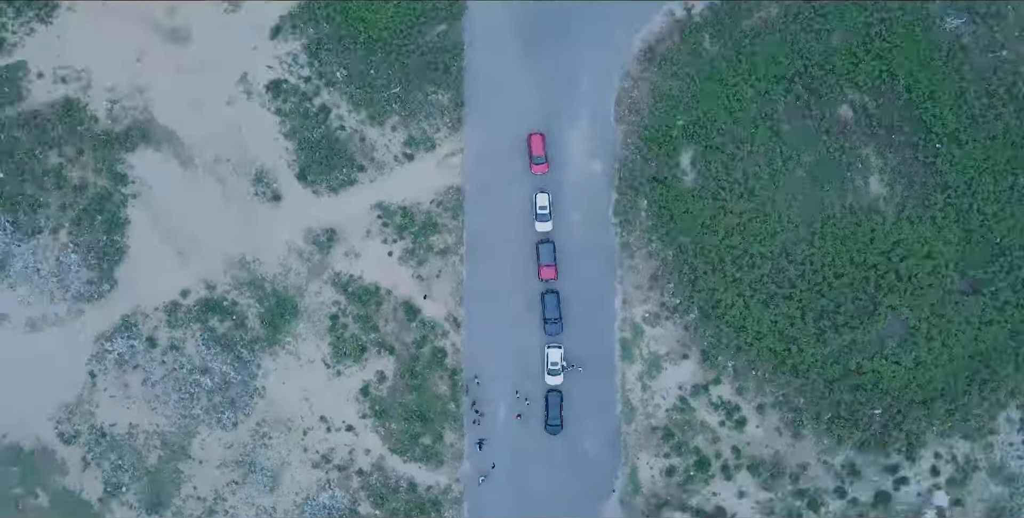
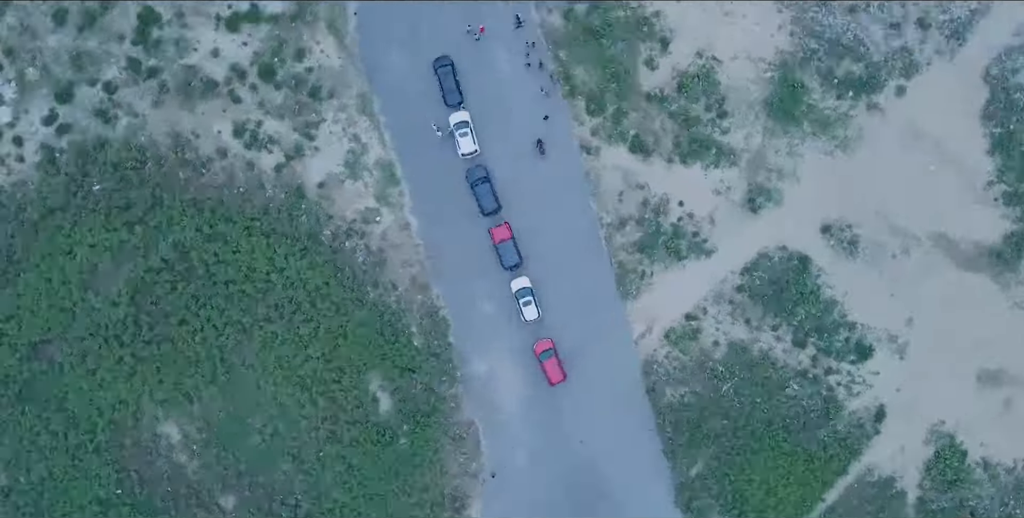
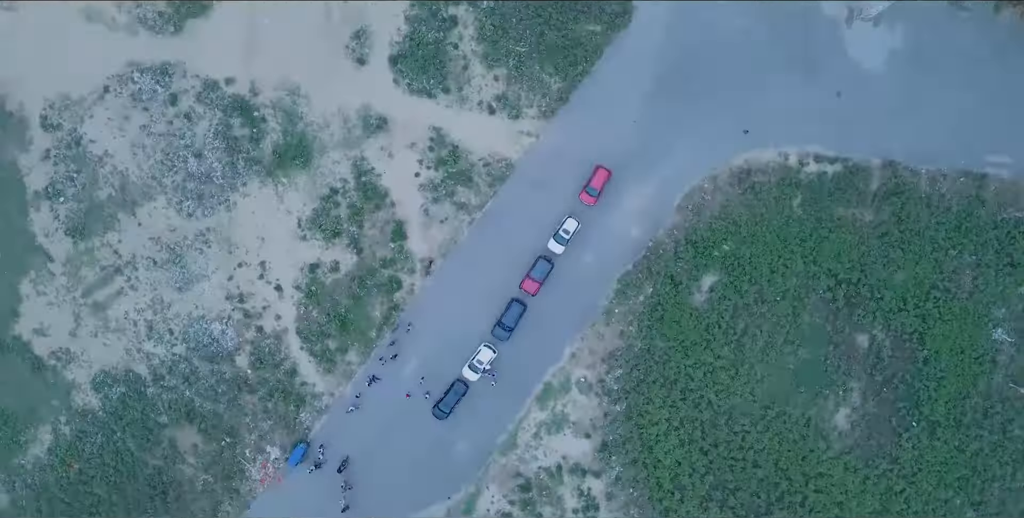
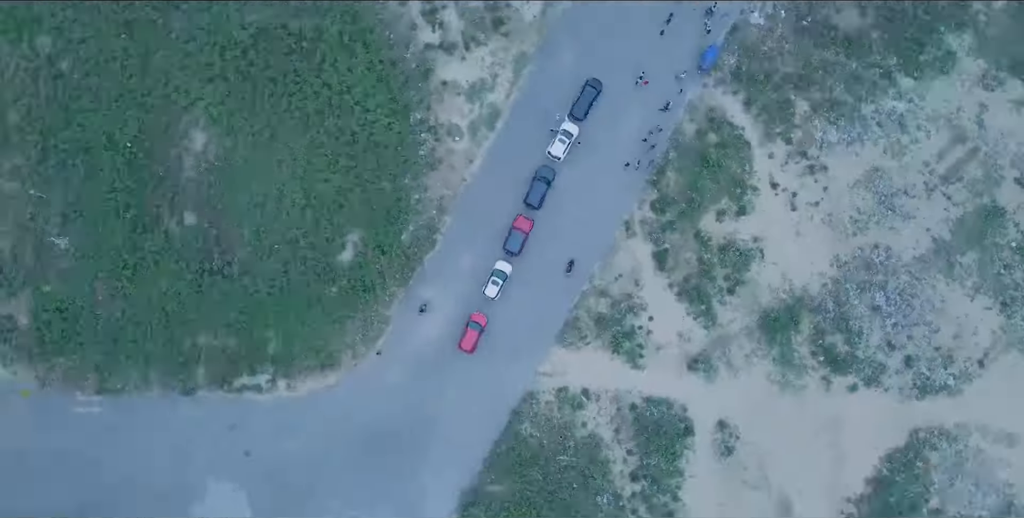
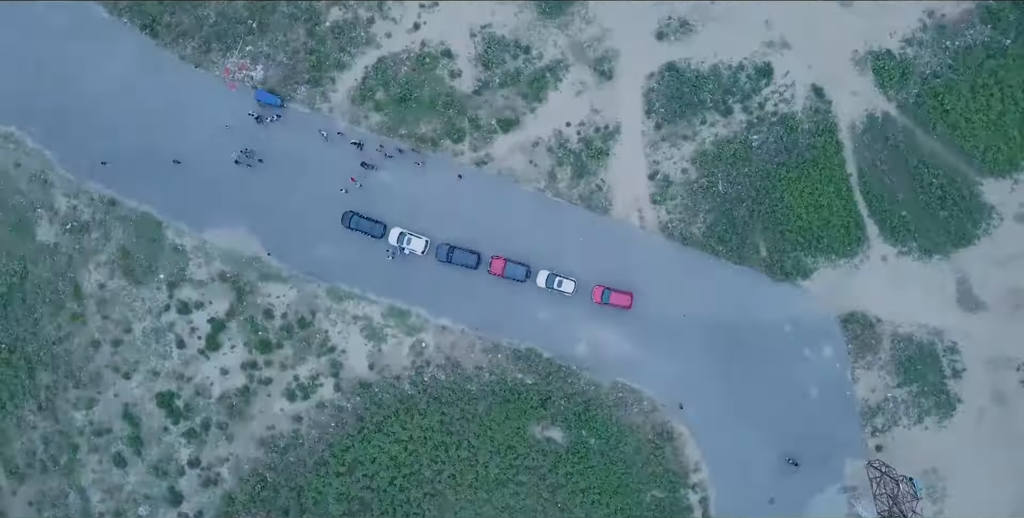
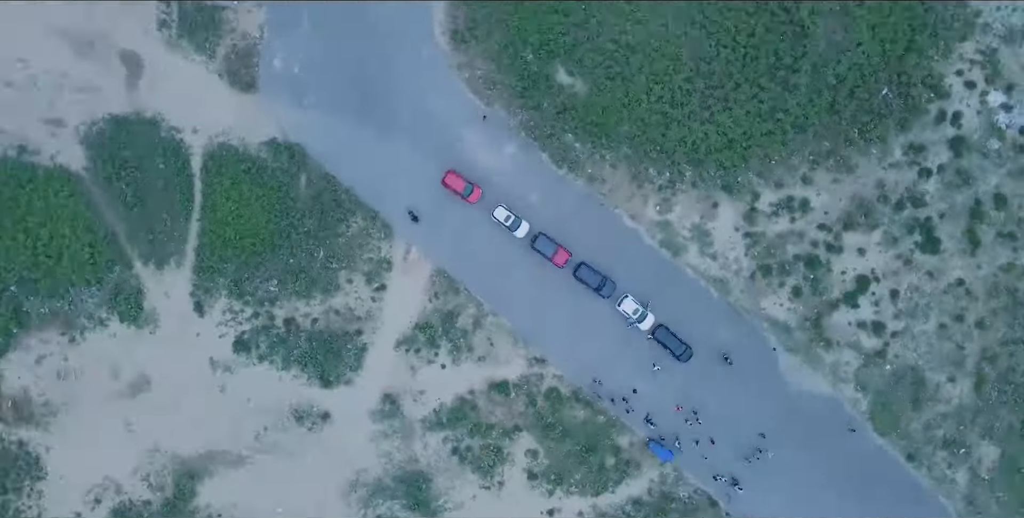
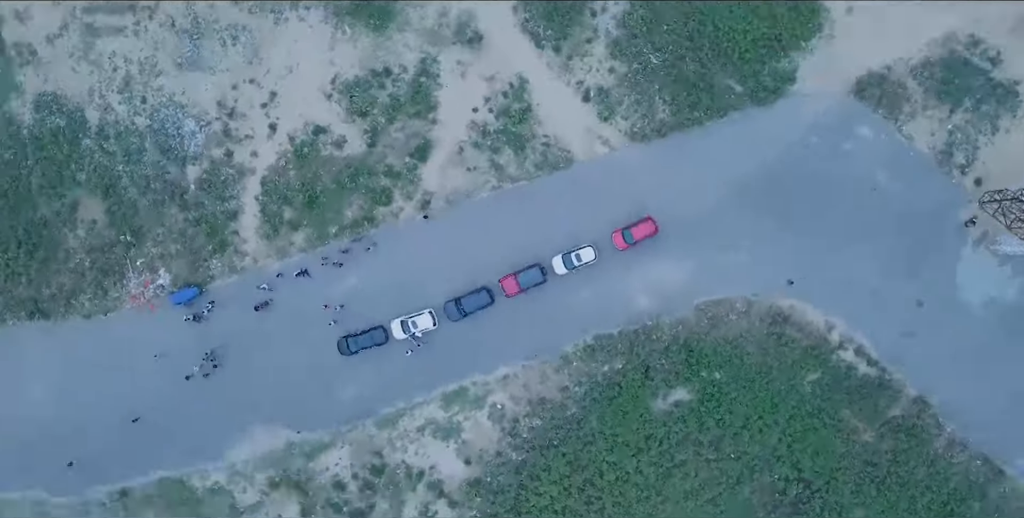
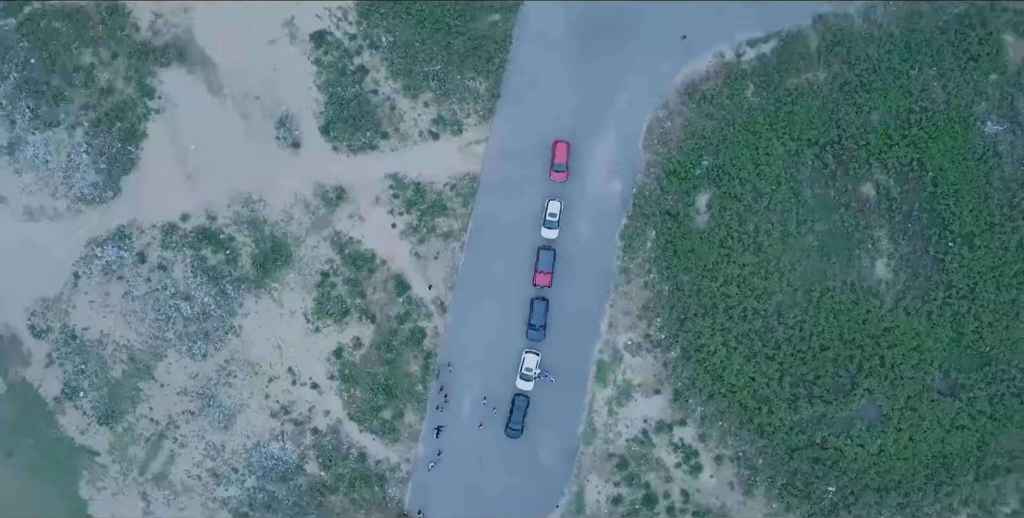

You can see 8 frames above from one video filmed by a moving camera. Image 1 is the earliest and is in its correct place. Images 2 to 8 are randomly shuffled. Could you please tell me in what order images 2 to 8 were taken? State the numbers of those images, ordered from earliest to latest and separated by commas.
8, 3, 7, 5, 2, 4, 6
